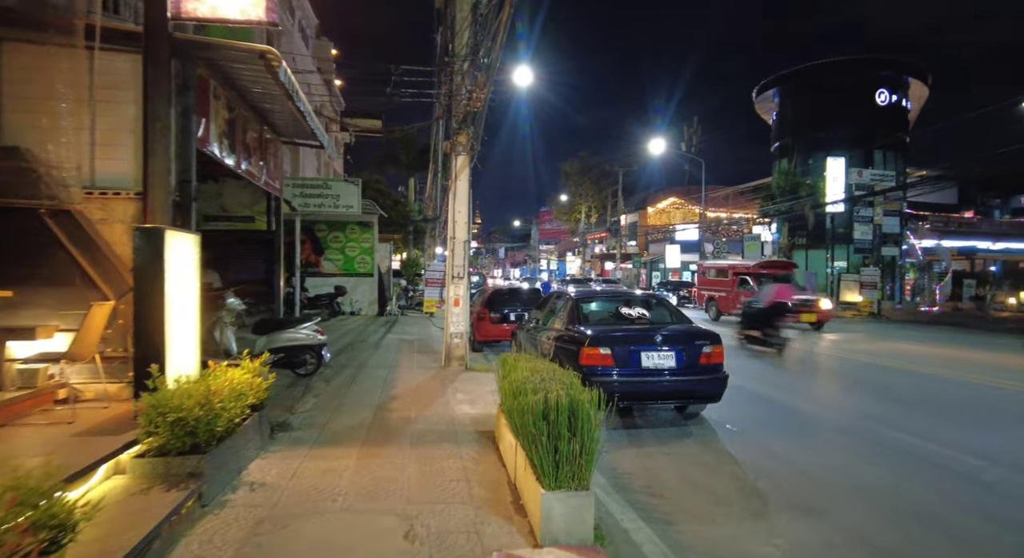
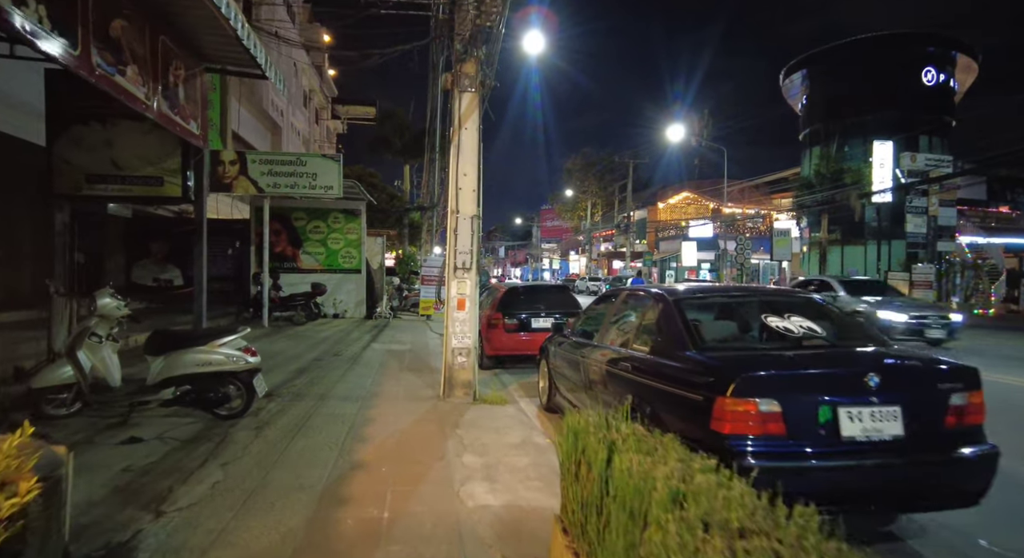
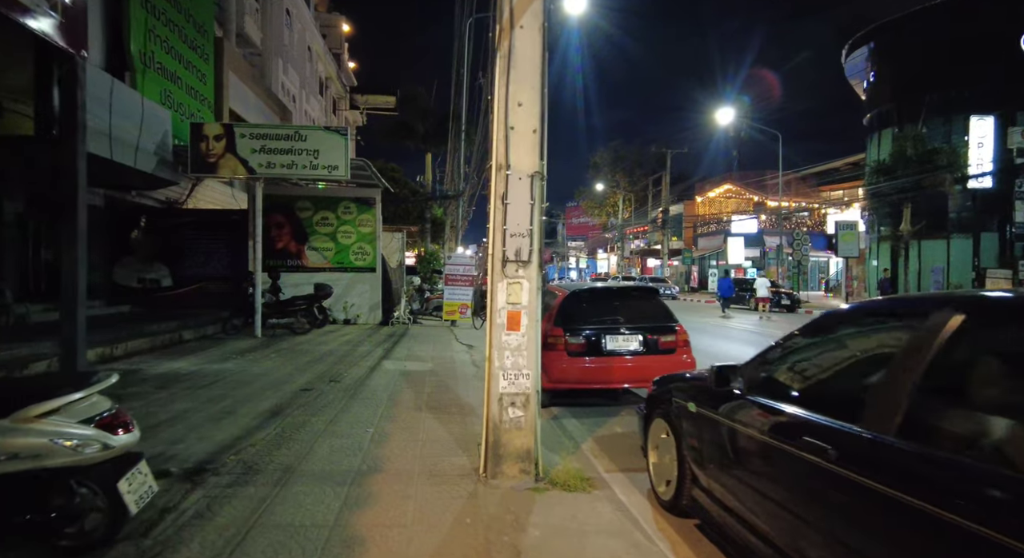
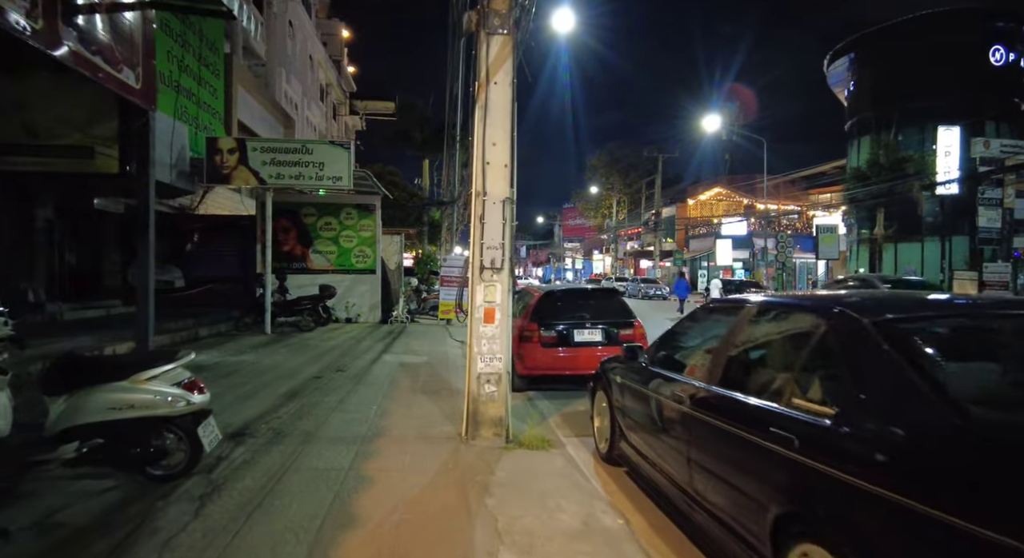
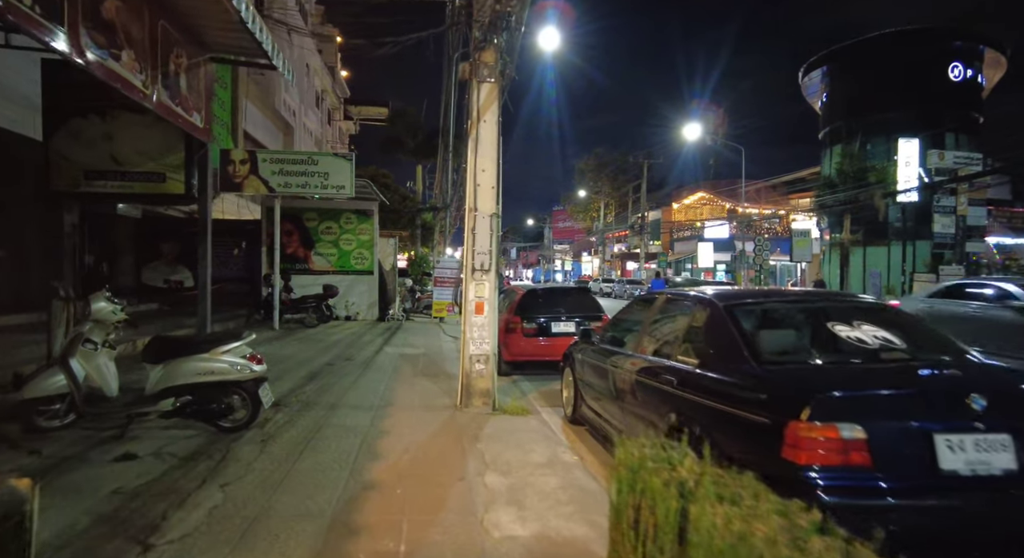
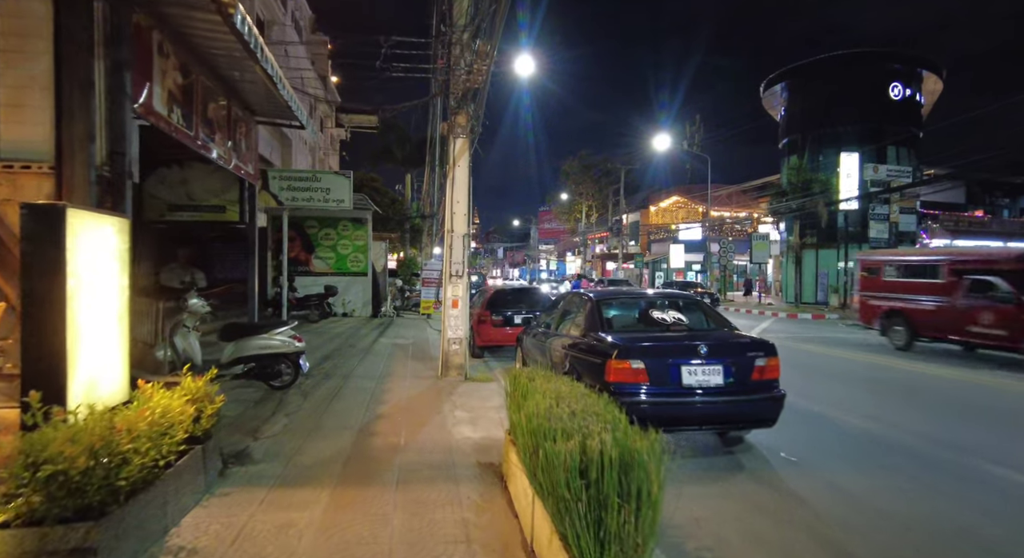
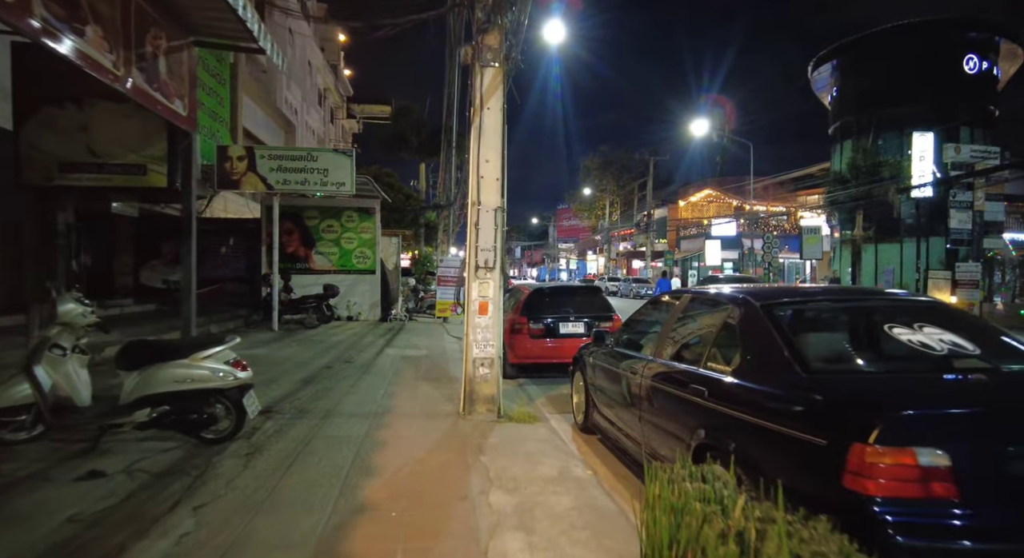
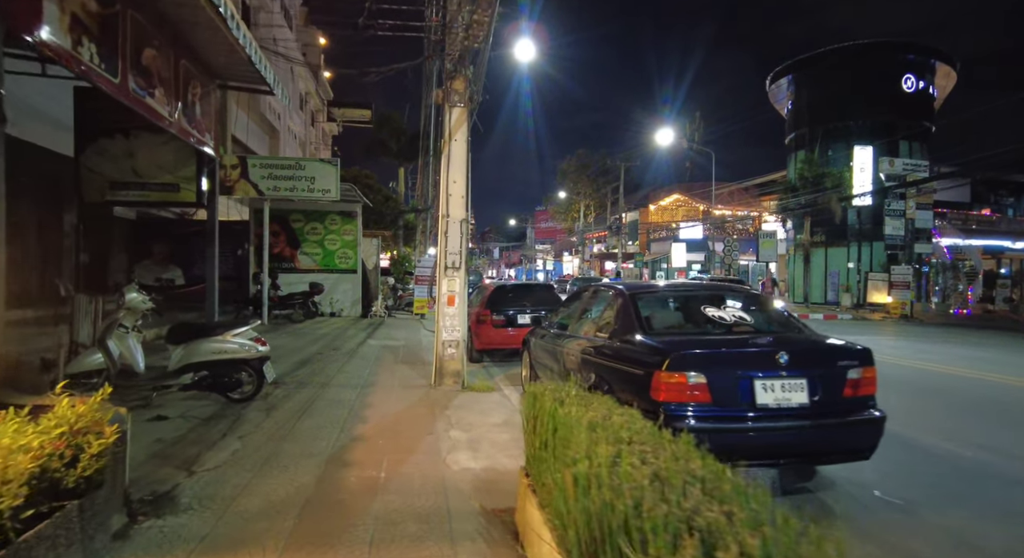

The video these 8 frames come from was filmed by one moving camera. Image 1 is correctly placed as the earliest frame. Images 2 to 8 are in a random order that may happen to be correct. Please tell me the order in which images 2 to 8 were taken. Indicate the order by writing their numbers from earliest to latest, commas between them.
6, 8, 2, 5, 7, 4, 3
